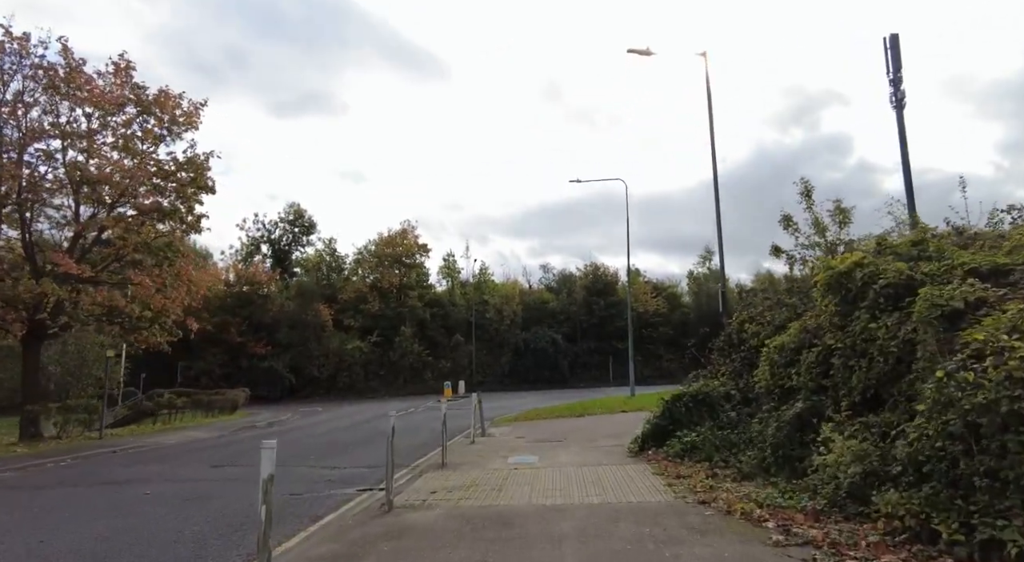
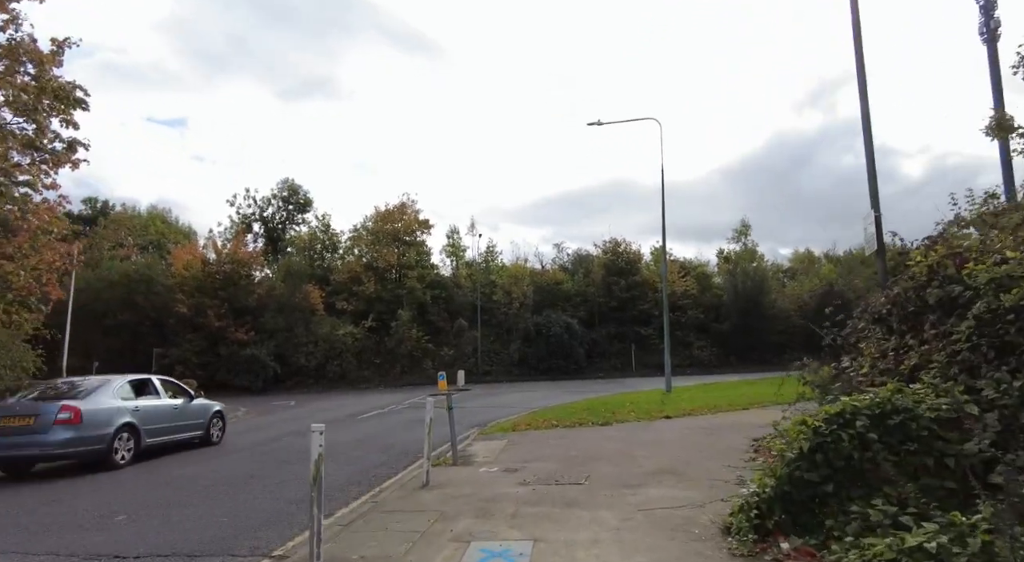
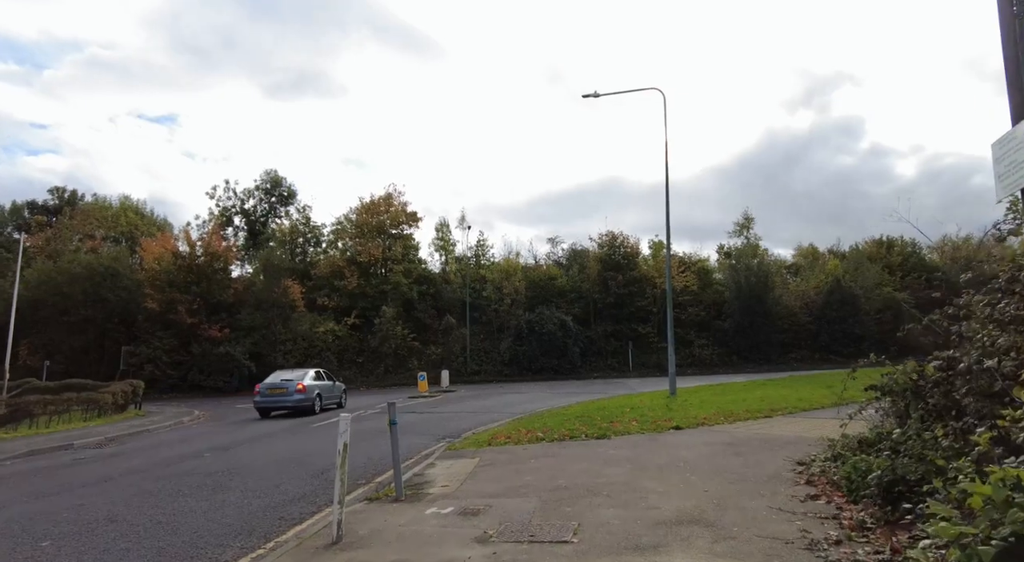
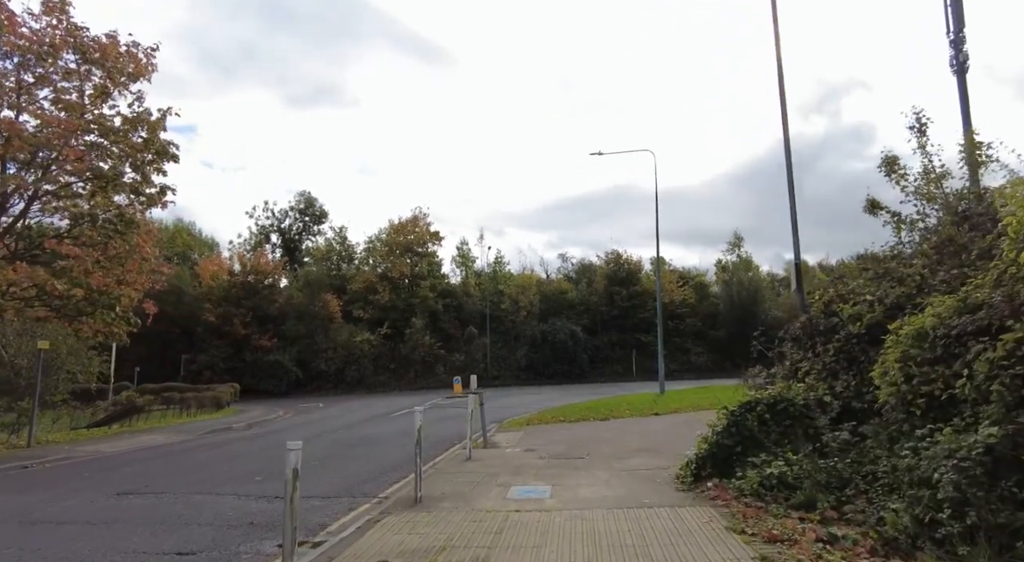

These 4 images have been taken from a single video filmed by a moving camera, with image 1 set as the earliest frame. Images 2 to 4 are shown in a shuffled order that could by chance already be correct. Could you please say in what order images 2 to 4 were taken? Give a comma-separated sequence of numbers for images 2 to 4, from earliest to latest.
4, 2, 3
